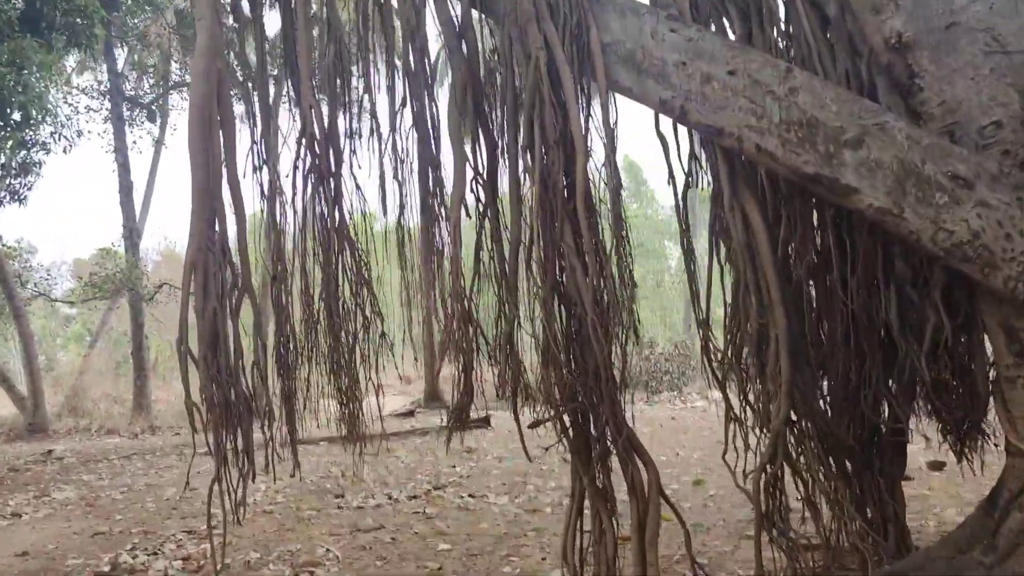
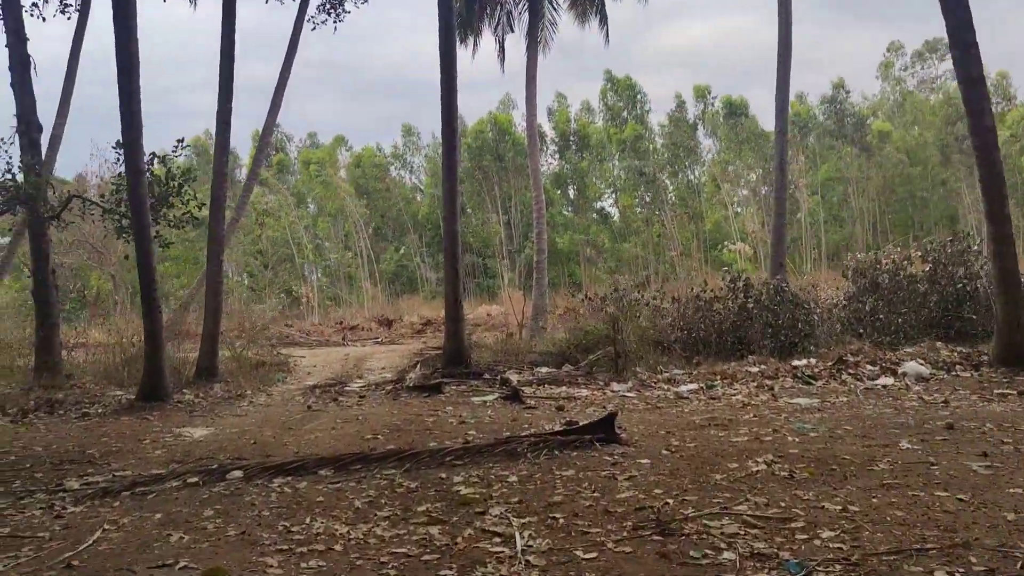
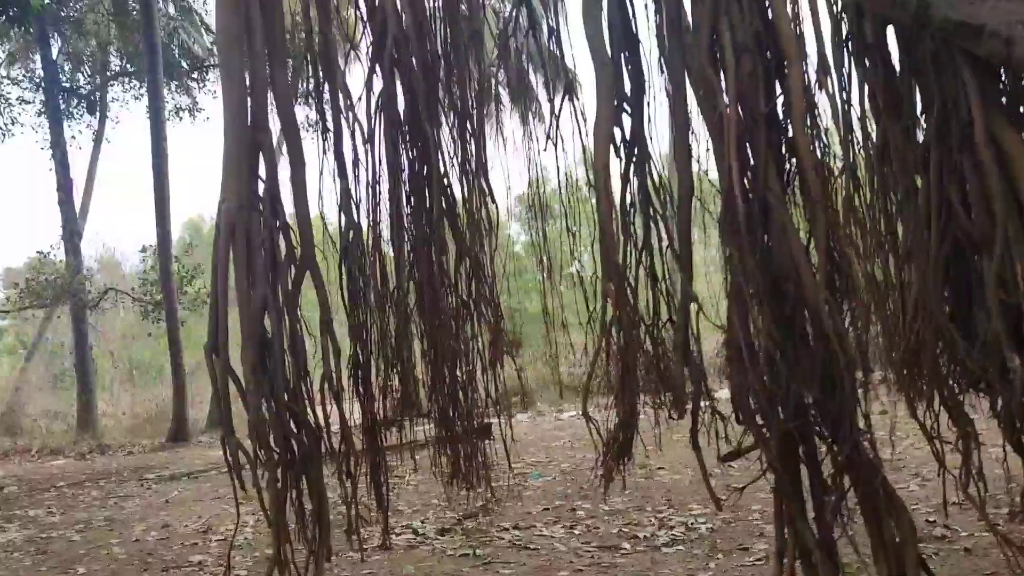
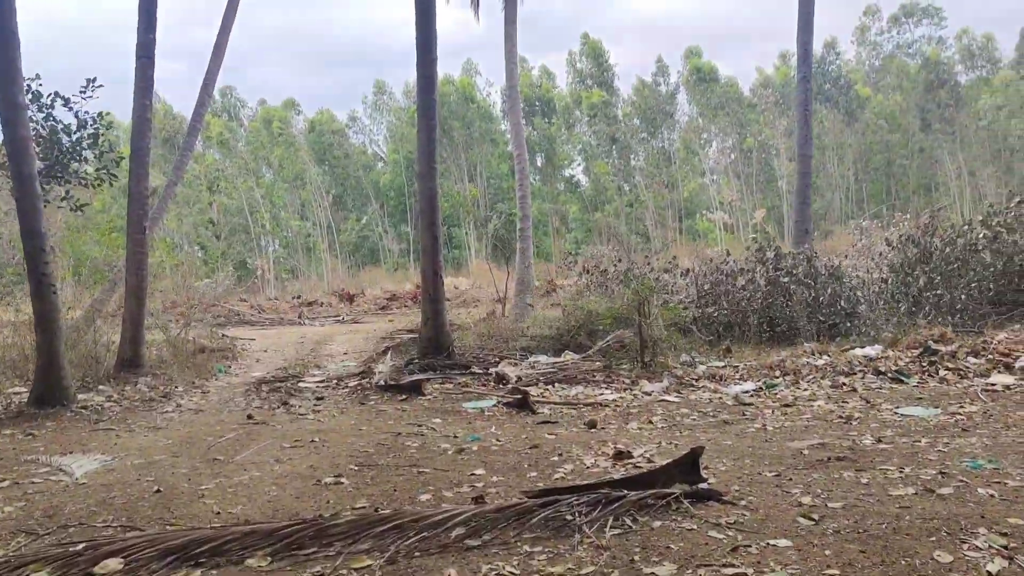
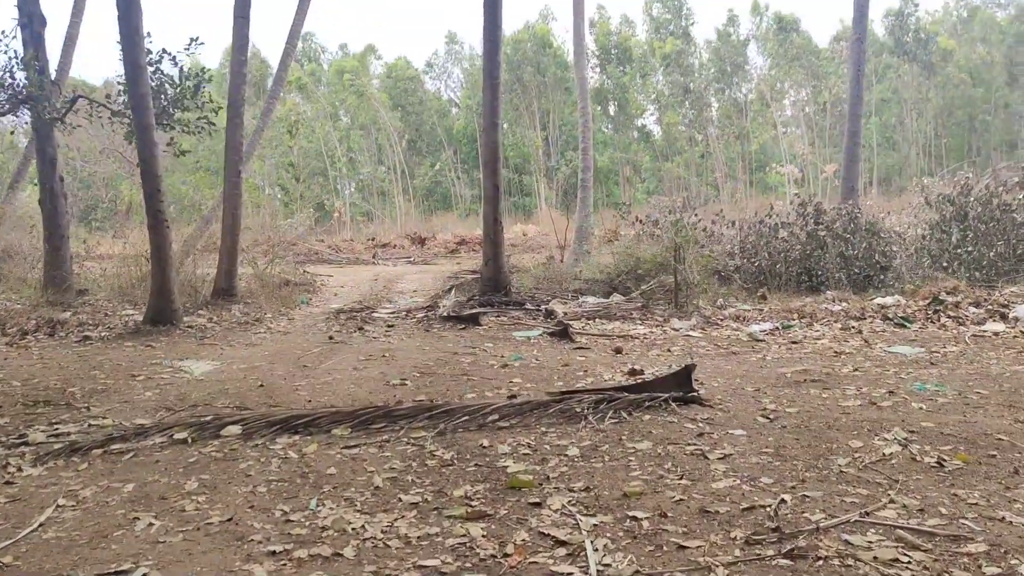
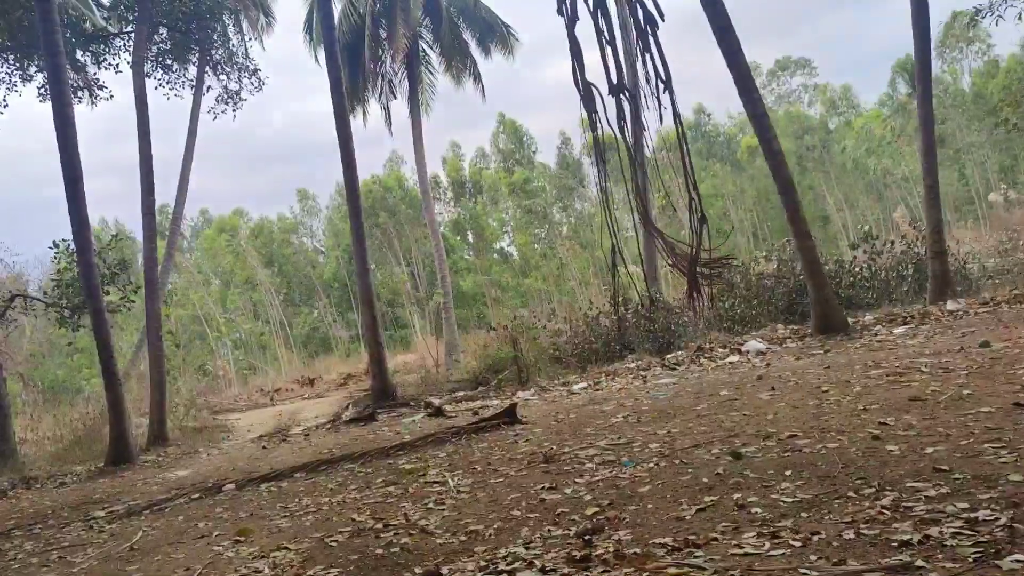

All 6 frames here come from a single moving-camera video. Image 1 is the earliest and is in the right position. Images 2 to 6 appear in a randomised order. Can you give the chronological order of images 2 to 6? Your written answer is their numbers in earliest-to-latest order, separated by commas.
3, 6, 2, 5, 4
